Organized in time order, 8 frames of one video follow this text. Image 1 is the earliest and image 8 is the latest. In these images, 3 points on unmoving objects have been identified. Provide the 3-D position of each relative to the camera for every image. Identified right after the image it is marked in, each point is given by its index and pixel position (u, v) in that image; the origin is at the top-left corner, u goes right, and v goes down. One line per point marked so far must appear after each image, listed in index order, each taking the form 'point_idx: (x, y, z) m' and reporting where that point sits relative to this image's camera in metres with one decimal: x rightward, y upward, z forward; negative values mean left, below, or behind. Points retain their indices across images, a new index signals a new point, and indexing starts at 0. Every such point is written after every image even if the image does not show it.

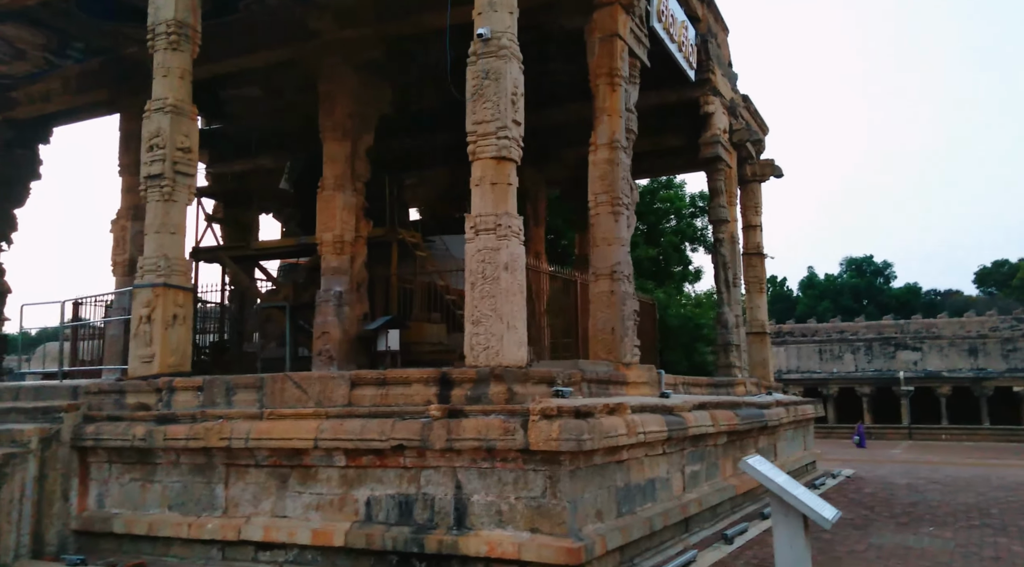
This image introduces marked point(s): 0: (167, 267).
0: (-2.8, +0.1, +7.3) m
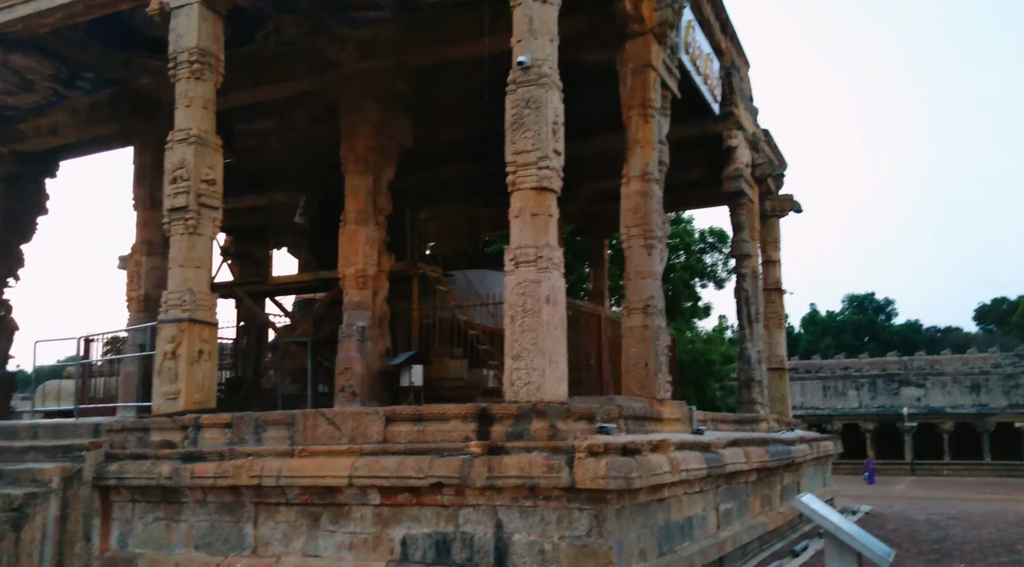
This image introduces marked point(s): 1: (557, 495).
0: (-2.6, -0.1, +7.2) m
1: (+0.3, -1.3, +5.3) m
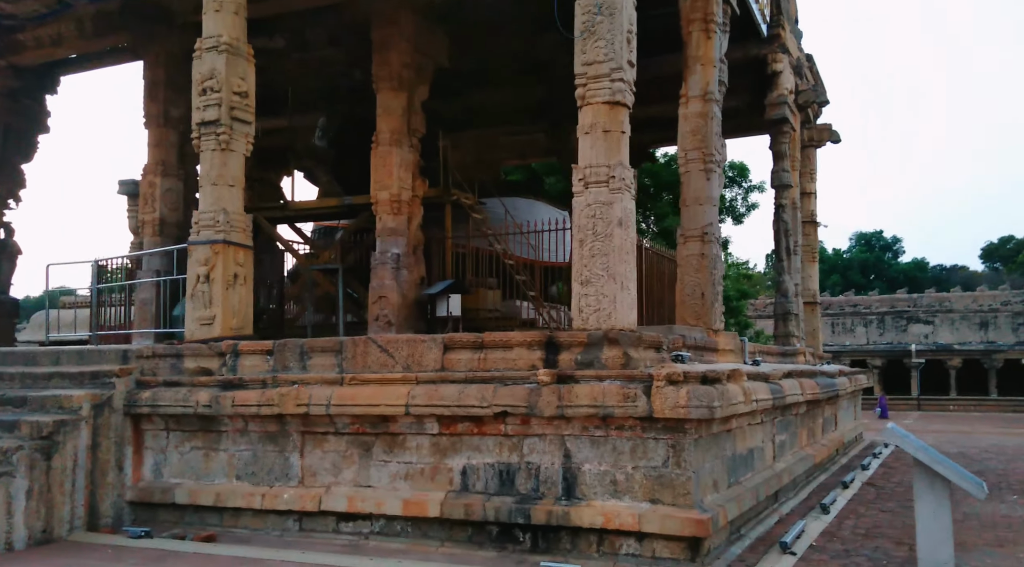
0: (-2.1, +0.5, +6.8) m
1: (+0.7, -0.8, +5.0) m
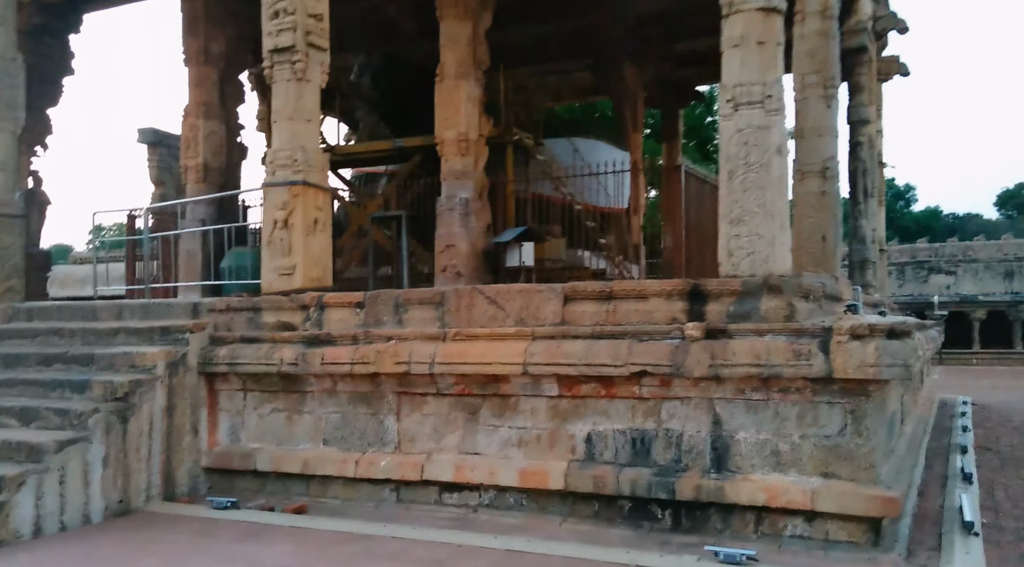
0: (-1.4, +0.8, +6.2) m
1: (+1.4, -0.5, +4.4) m
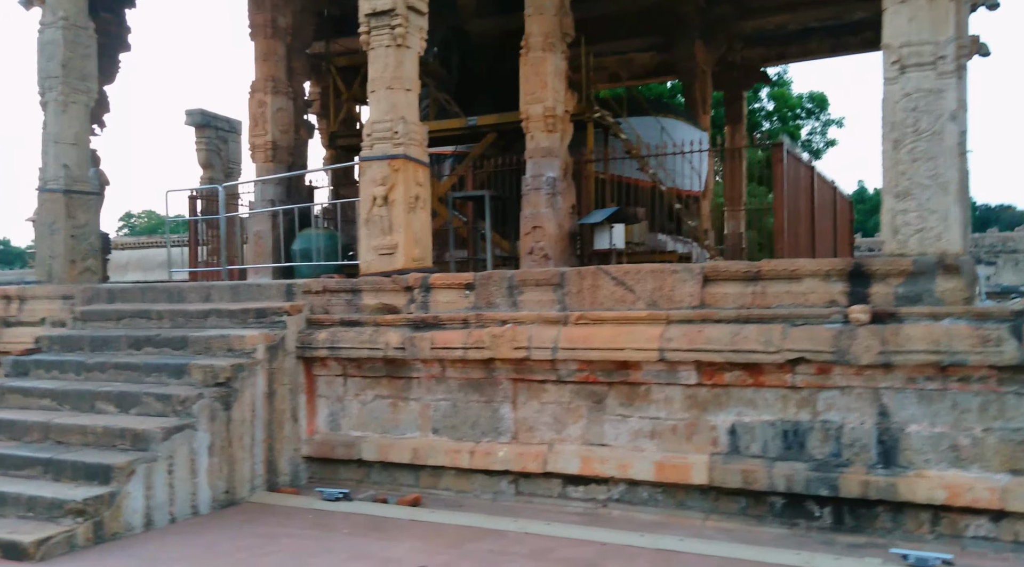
0: (-0.7, +1.0, +5.8) m
1: (+2.1, -0.4, +4.0) m
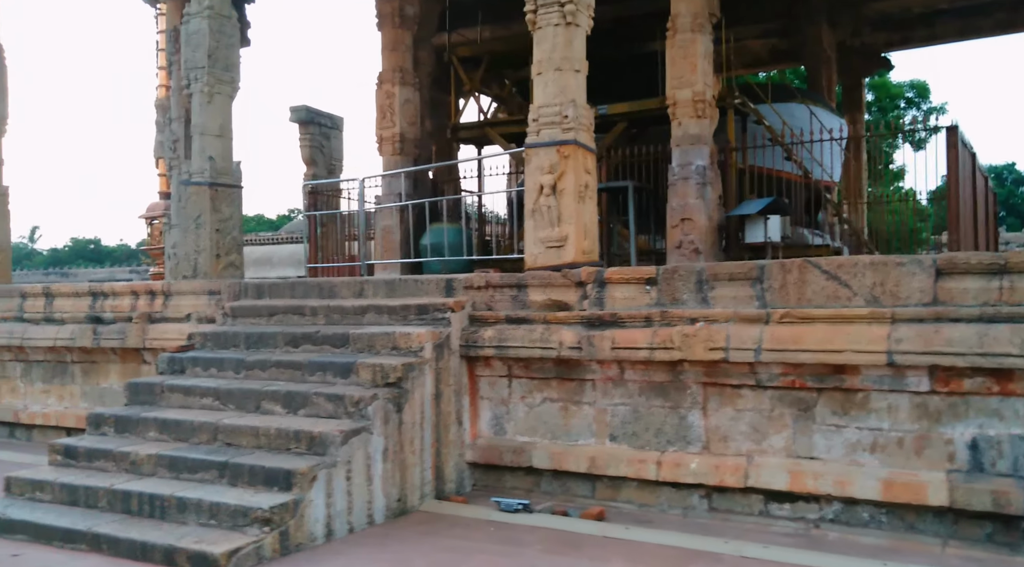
0: (+0.4, +1.0, +5.4) m
1: (+3.1, -0.4, +3.4) m
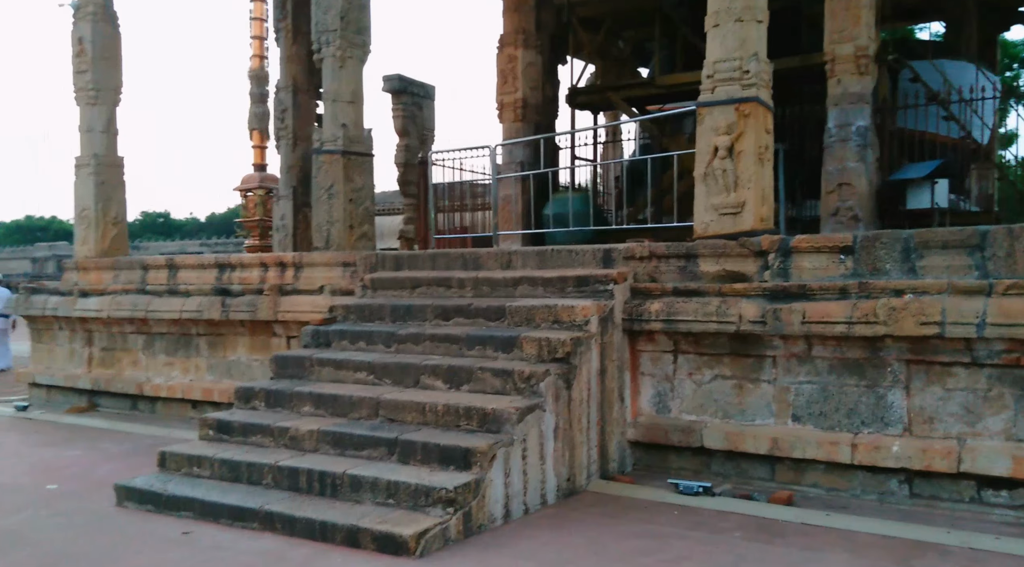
0: (+1.3, +1.2, +4.9) m
1: (+3.8, -0.3, +2.8) m
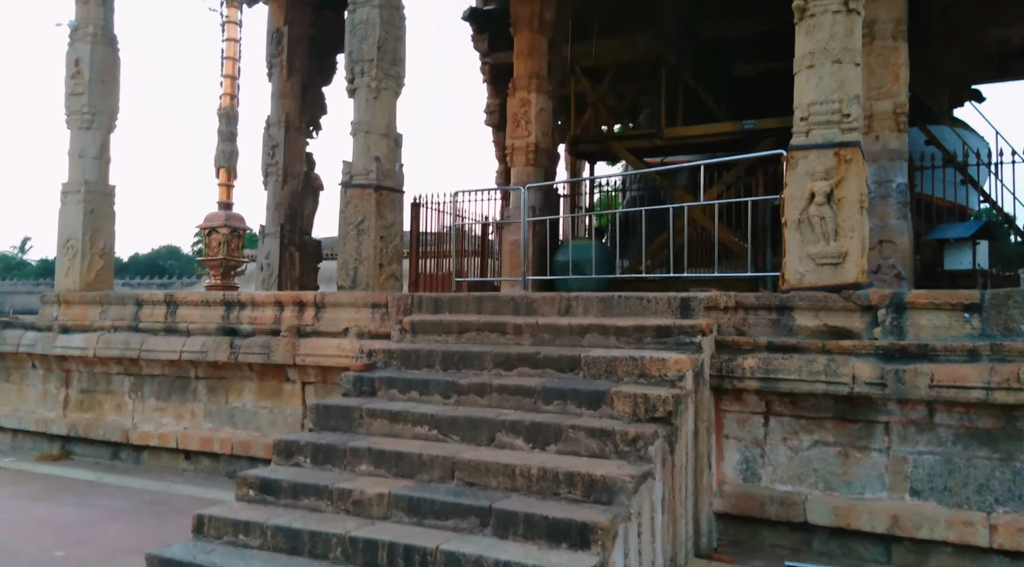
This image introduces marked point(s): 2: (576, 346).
0: (+1.8, +0.9, +4.6) m
1: (+4.4, -0.5, +2.5) m
2: (+0.4, -0.4, +5.1) m
